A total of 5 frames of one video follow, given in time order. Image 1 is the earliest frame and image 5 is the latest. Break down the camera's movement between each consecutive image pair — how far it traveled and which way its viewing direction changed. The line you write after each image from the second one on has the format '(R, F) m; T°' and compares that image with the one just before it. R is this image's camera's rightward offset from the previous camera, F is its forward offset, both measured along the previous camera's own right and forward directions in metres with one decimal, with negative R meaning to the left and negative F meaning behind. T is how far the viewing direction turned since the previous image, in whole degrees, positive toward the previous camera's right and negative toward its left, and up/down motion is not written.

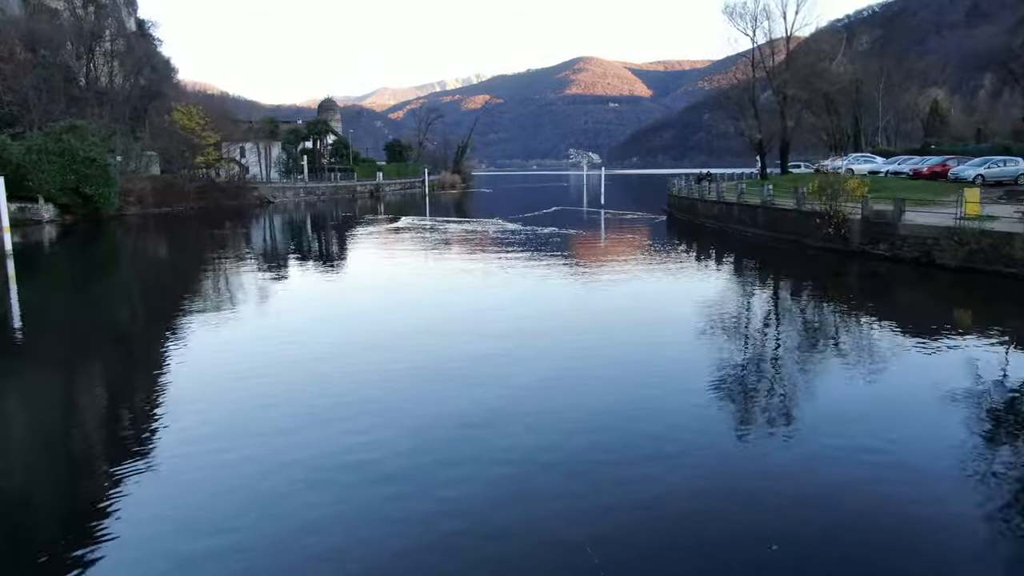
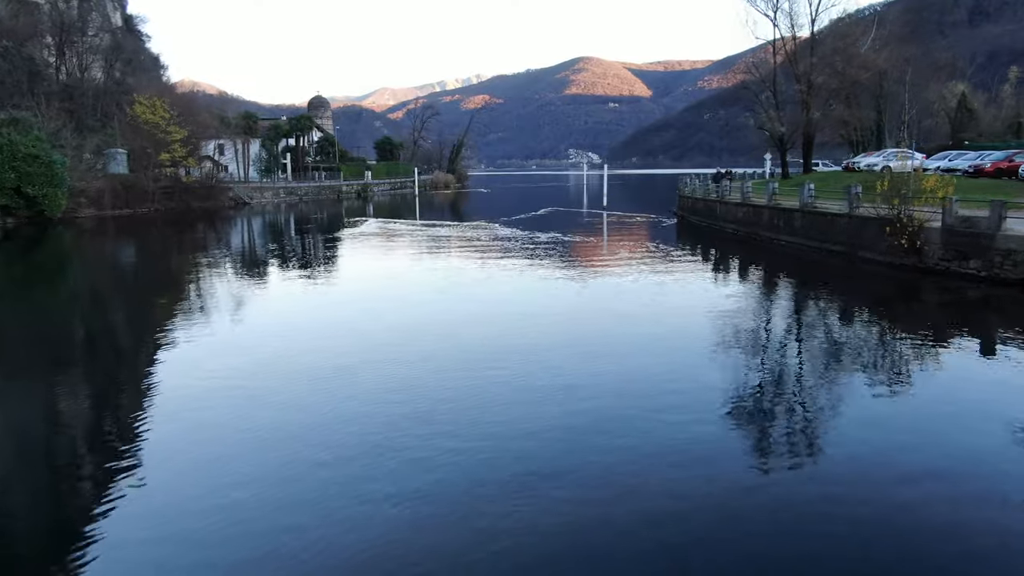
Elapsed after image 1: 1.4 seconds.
(+0.2, +2.5) m; 0°
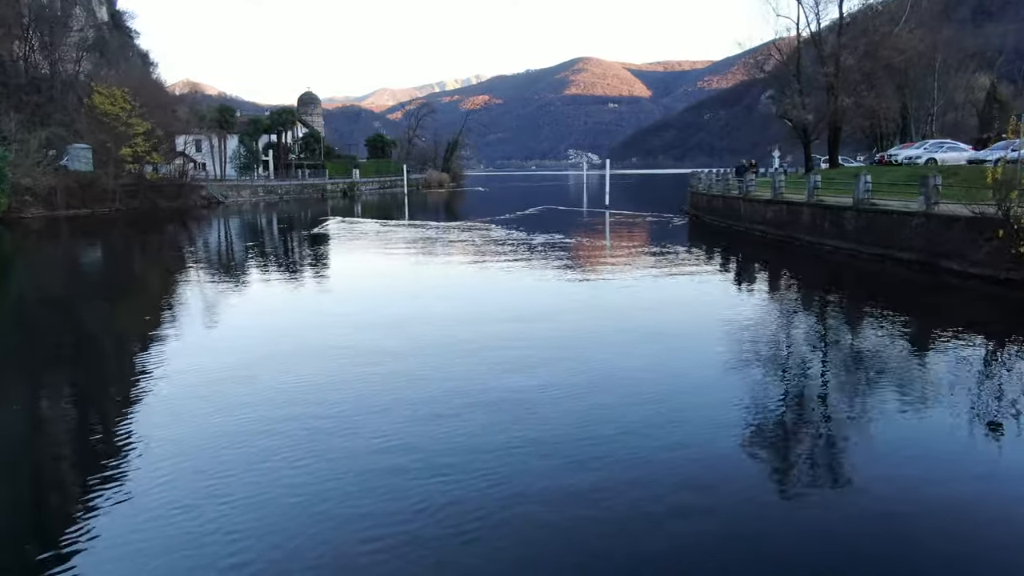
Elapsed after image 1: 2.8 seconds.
(+0.2, +2.3) m; 0°
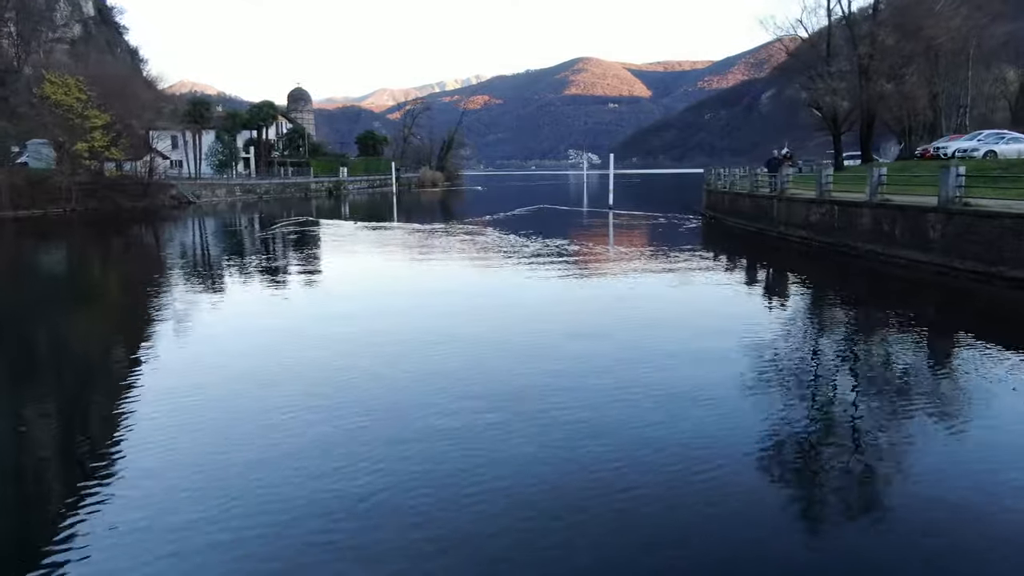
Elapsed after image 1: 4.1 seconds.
(+0.2, +2.2) m; 0°
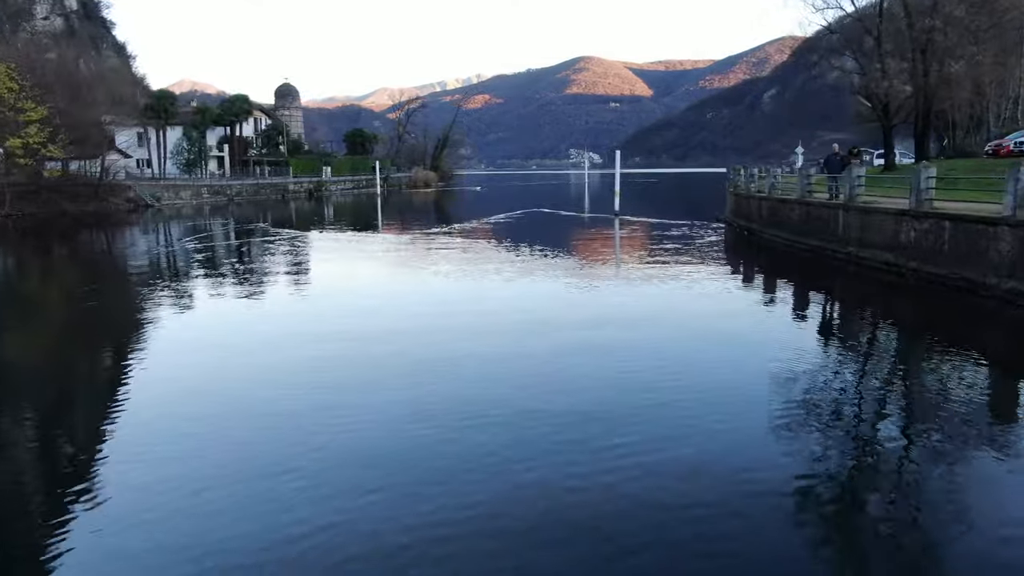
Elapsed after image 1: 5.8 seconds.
(+0.2, +2.7) m; 0°
